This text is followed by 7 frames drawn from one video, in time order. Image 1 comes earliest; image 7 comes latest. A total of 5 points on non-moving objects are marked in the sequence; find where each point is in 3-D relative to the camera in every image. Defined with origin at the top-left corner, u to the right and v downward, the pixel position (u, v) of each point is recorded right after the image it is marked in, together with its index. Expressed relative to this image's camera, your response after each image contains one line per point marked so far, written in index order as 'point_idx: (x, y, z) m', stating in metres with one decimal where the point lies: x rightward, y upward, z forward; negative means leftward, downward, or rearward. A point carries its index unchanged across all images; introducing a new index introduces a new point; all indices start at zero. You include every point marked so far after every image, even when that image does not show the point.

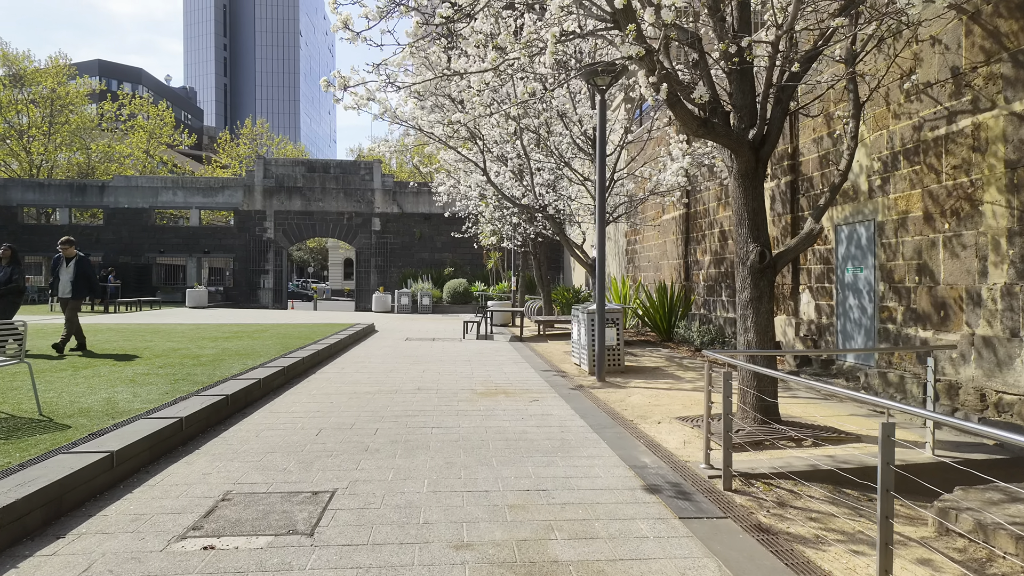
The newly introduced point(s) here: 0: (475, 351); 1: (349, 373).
0: (-0.7, -1.3, +12.0) m
1: (-2.3, -1.2, +8.4) m
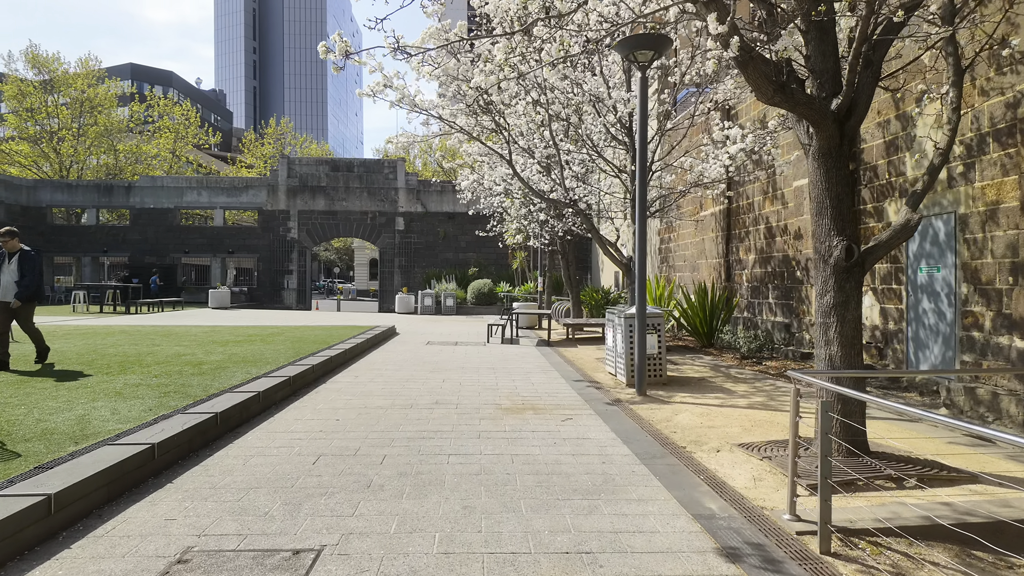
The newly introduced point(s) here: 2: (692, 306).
0: (-0.2, -1.3, +11.2) m
1: (-1.9, -1.2, +7.7) m
2: (+3.8, -0.4, +12.5) m
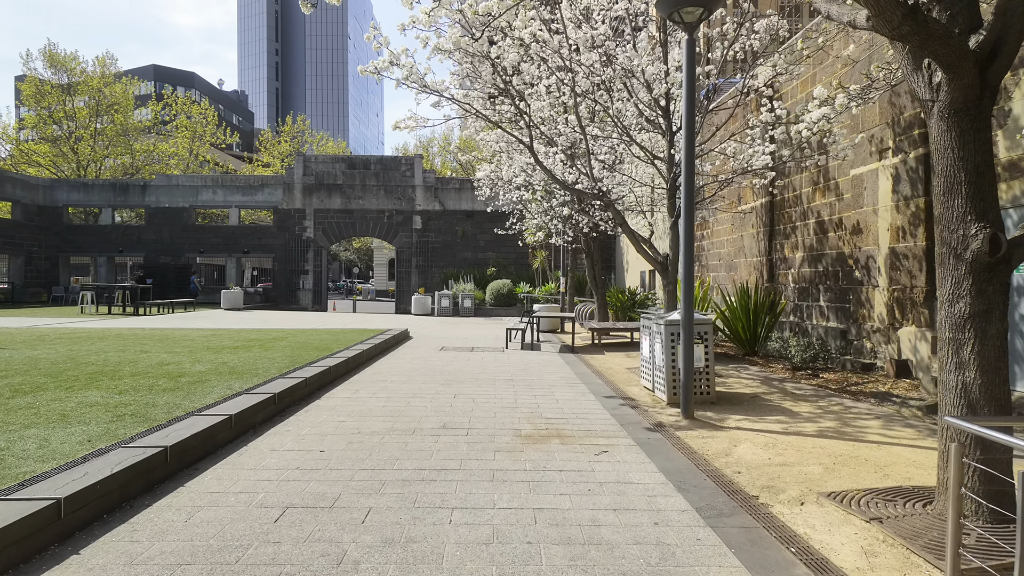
0: (+0.2, -1.3, +10.1) m
1: (-1.7, -1.3, +6.6) m
2: (+4.2, -0.4, +11.3) m
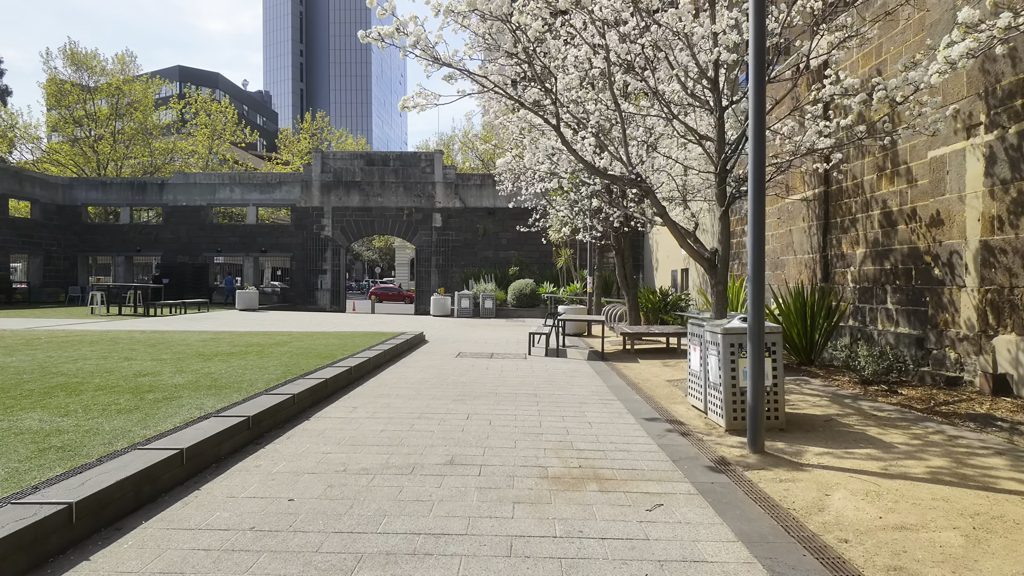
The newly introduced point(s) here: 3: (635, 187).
0: (+0.5, -1.3, +9.0) m
1: (-1.4, -1.3, +5.6) m
2: (+4.6, -0.4, +10.0) m
3: (+1.6, +1.3, +7.8) m
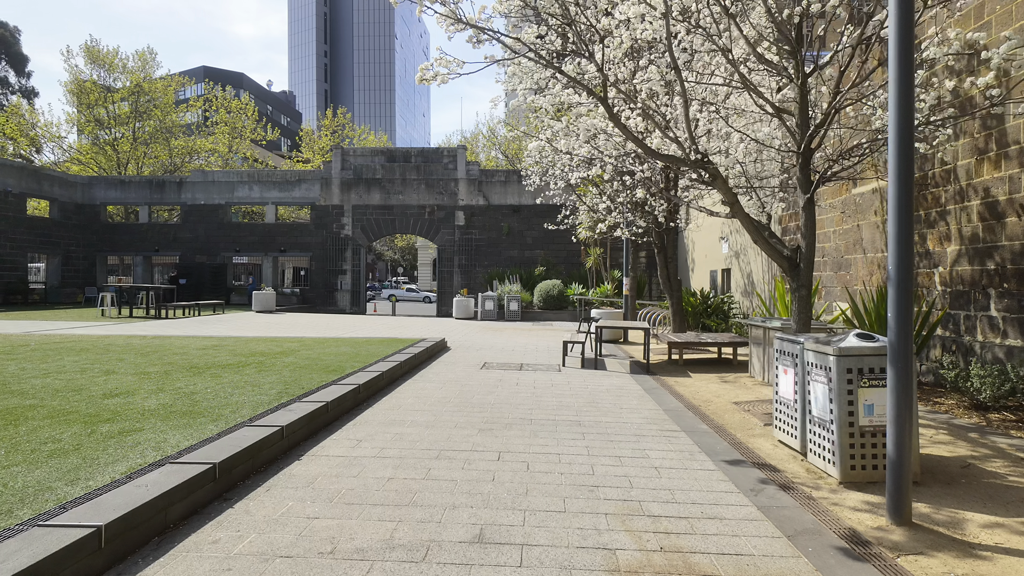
0: (+1.0, -1.4, +7.7) m
1: (-1.1, -1.3, +4.4) m
2: (+5.1, -0.5, +8.6) m
3: (+2.0, +1.3, +6.4) m
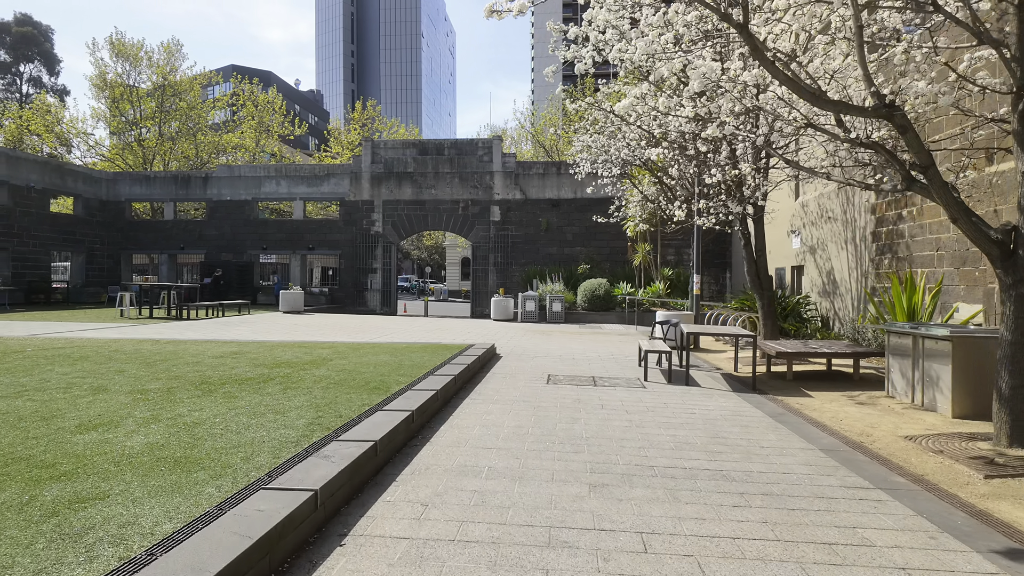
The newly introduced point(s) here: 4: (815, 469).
0: (+1.9, -1.3, +6.0) m
1: (-0.4, -1.3, +2.8) m
2: (+6.1, -0.4, +6.8) m
3: (+2.9, +1.3, +4.7) m
4: (+2.2, -1.3, +4.5) m
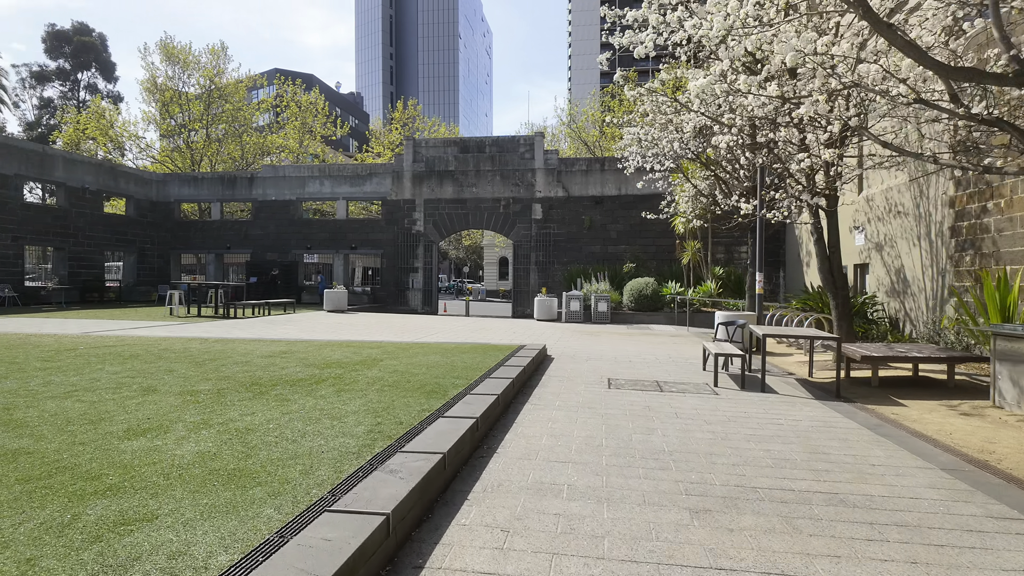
0: (+2.5, -1.3, +5.5) m
1: (+0.1, -1.3, +2.4) m
2: (+6.7, -0.4, +5.9) m
3: (+3.4, +1.3, +4.1) m
4: (+2.7, -1.3, +3.9) m
